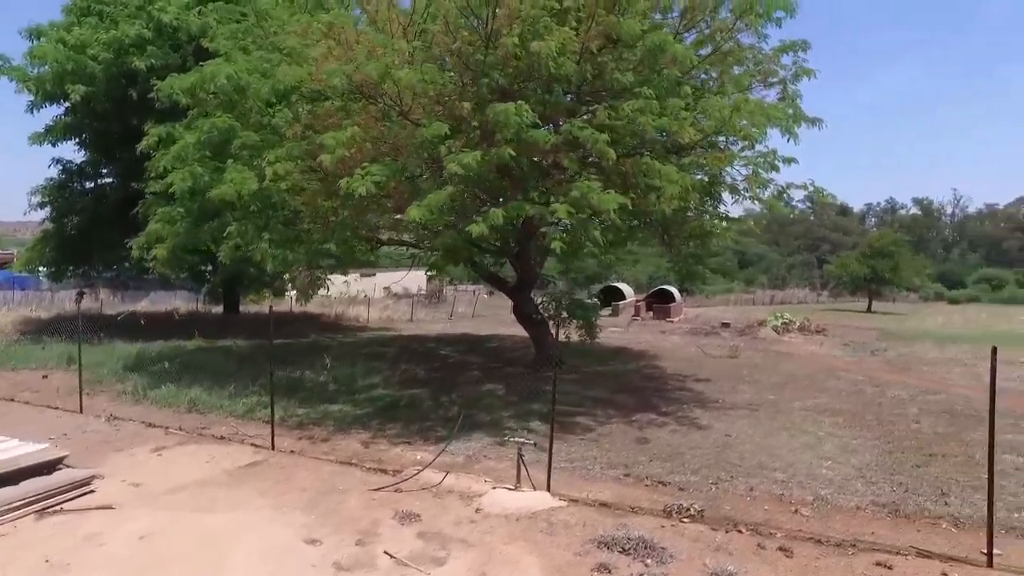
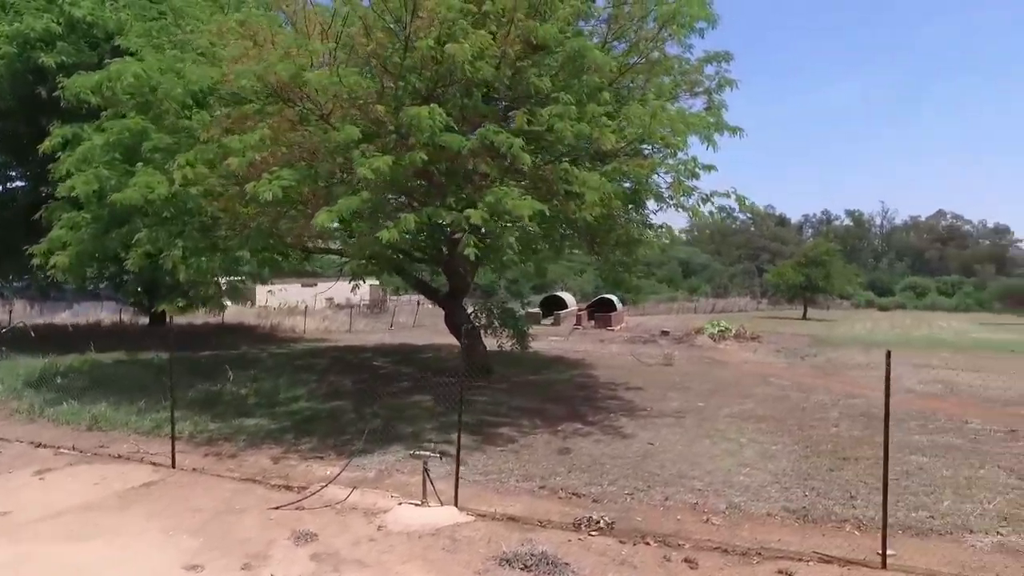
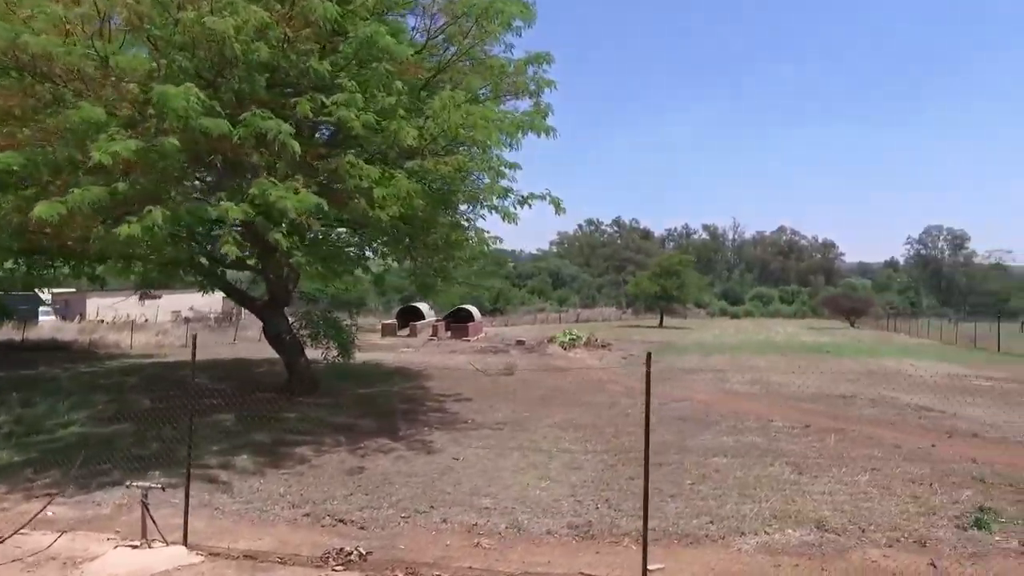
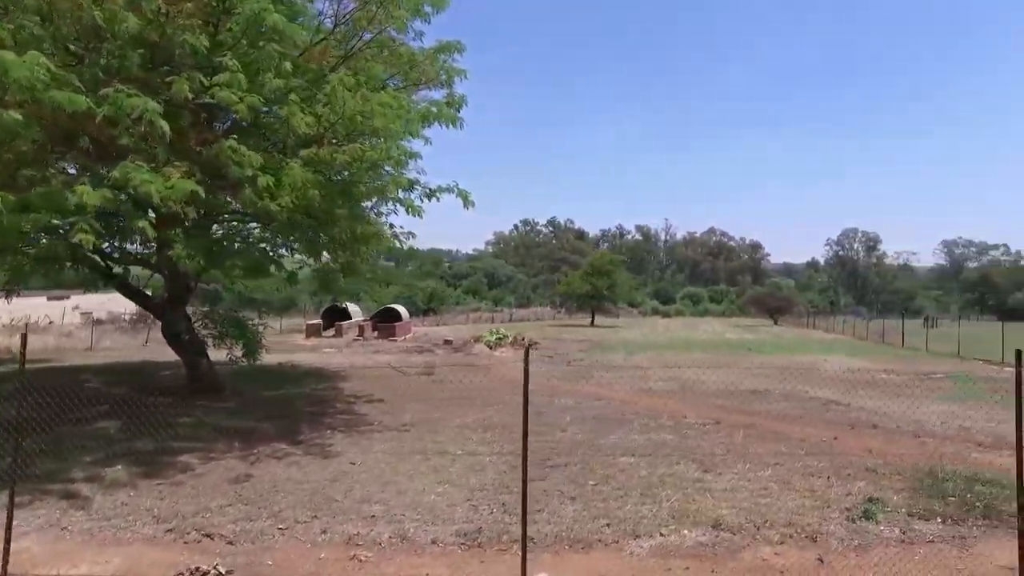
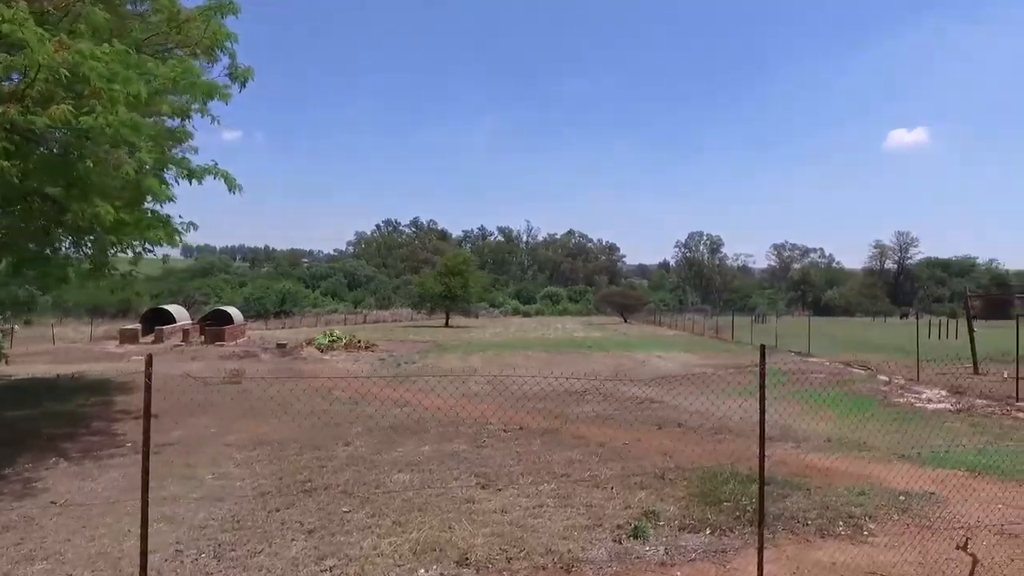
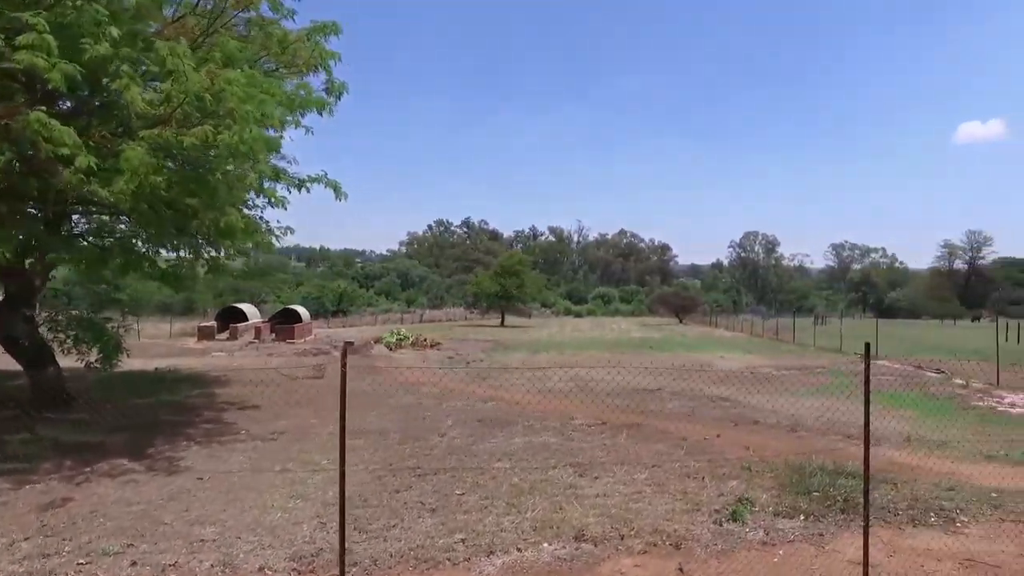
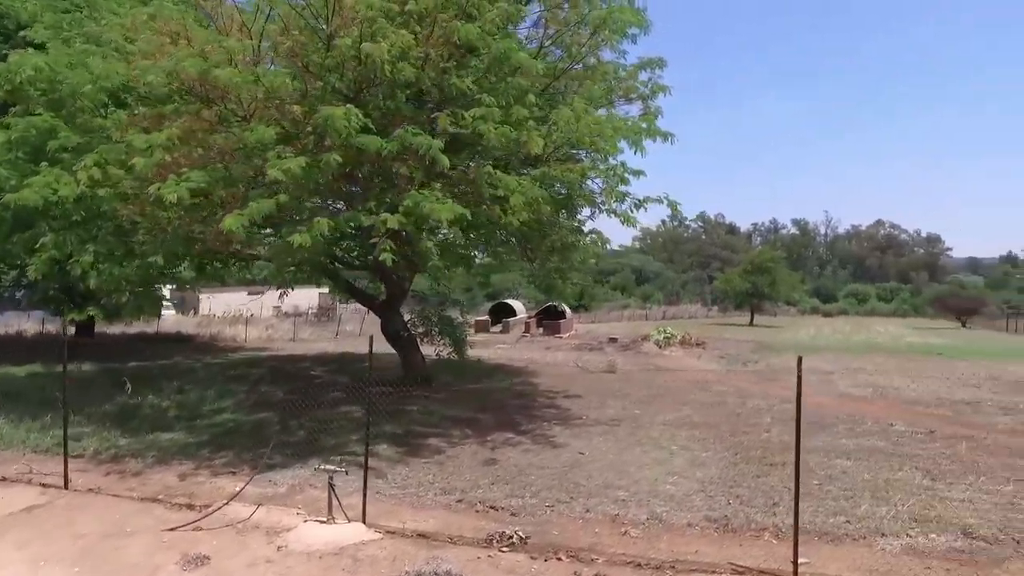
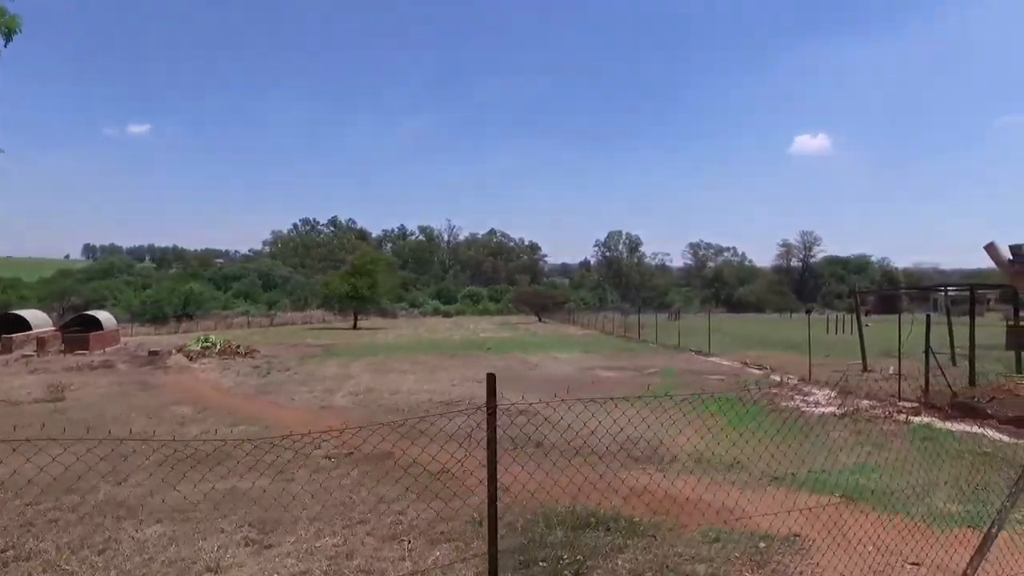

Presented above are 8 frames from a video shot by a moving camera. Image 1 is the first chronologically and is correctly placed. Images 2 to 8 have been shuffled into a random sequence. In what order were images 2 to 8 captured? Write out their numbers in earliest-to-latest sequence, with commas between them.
2, 7, 3, 4, 6, 5, 8
